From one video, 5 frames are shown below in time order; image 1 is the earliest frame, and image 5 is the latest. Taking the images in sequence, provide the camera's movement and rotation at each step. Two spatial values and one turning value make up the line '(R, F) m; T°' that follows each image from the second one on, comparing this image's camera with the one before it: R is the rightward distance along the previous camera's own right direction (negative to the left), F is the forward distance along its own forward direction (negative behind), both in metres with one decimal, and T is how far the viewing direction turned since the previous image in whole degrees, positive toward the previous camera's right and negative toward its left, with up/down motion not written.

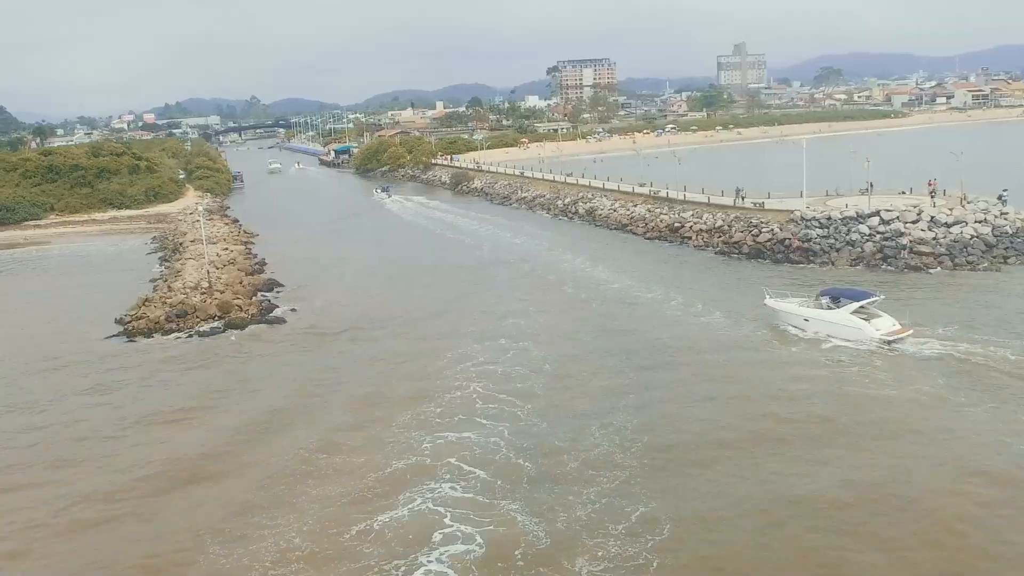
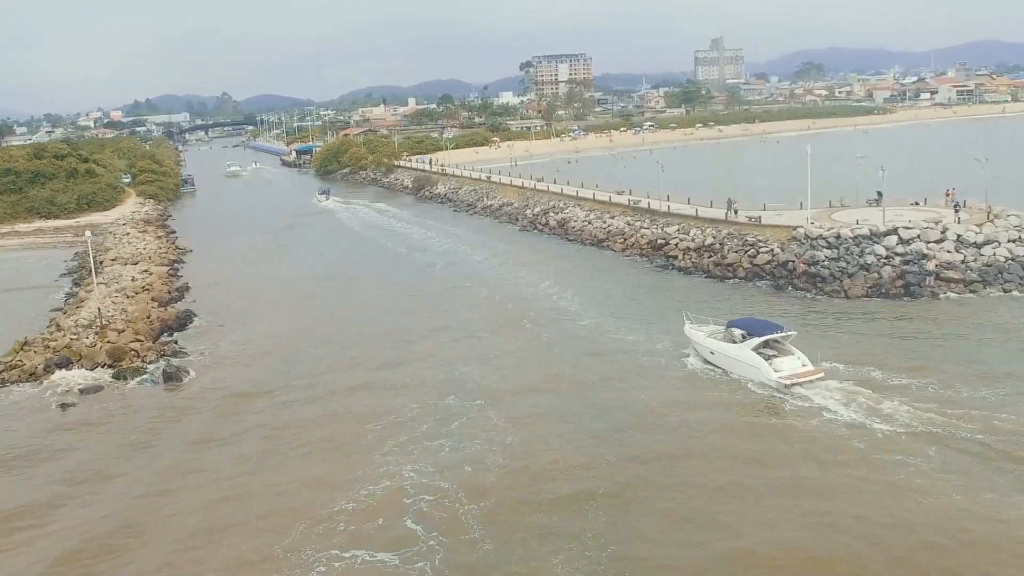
(+0.4, +3.5) m; +1°
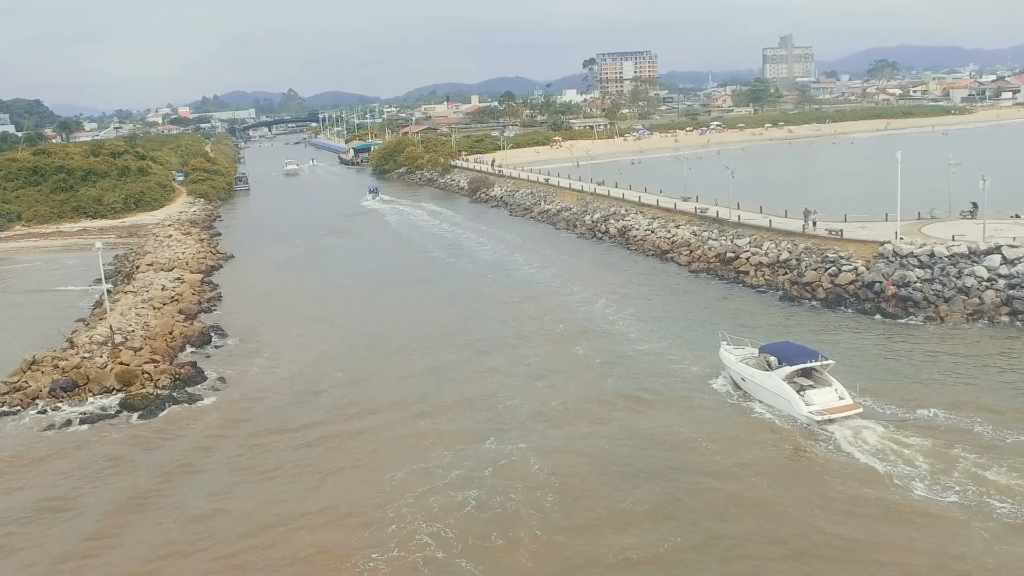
(+0.1, +1.9) m; -3°
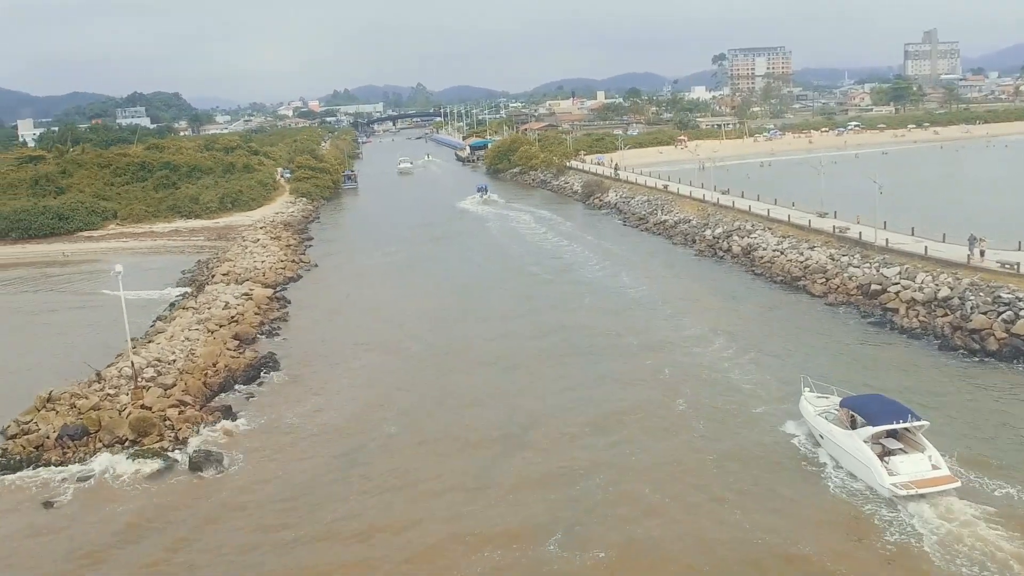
(+0.4, +3.0) m; -6°
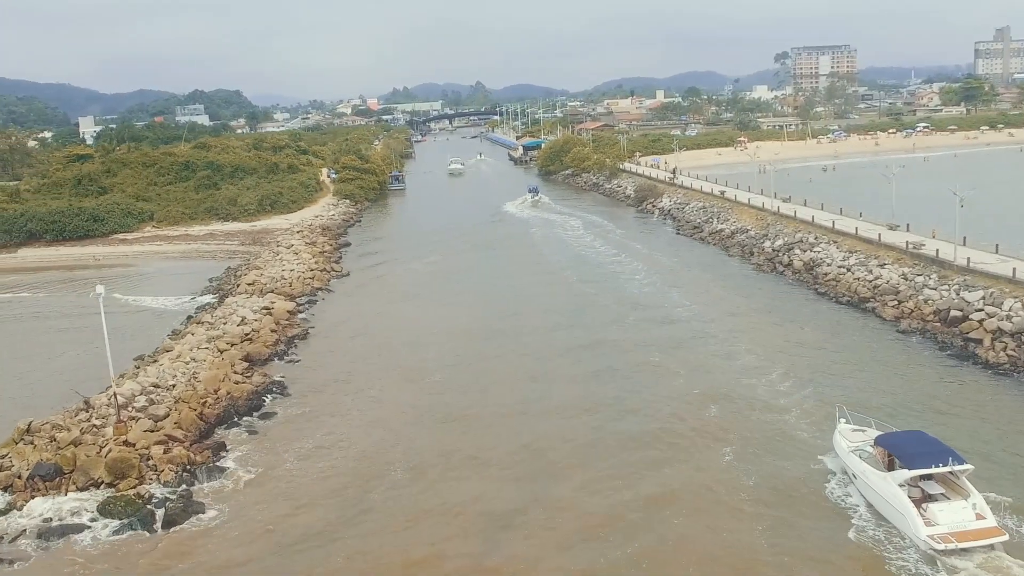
(+0.3, +1.7) m; -3°
